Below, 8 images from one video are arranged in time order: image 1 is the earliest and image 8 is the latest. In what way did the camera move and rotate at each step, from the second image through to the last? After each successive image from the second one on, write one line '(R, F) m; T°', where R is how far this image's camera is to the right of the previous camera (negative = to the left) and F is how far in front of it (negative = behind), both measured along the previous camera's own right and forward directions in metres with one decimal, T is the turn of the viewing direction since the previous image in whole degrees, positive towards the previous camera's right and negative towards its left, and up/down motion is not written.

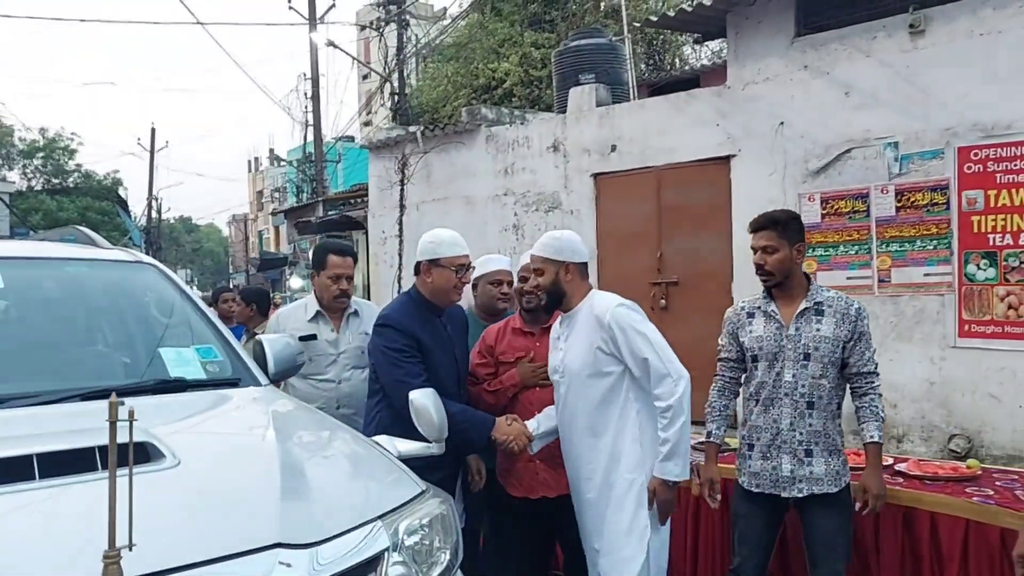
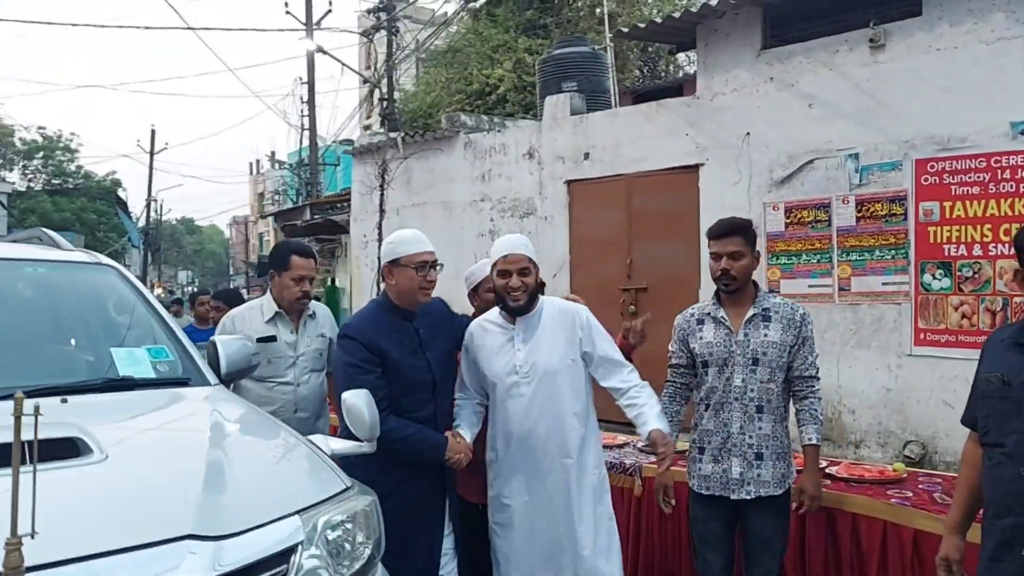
(+0.2, -0.1) m; 0°
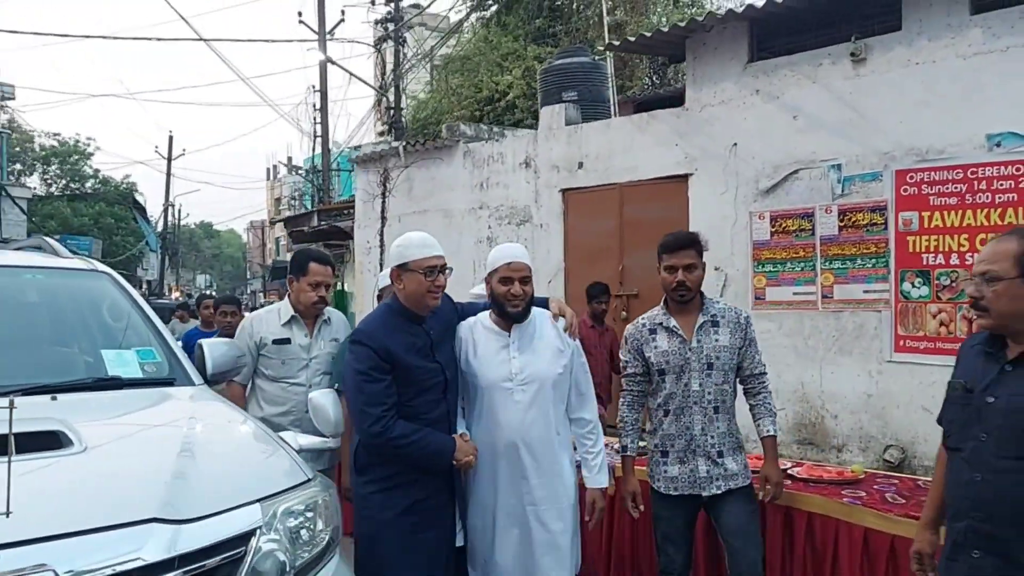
(+0.2, -0.2) m; -1°
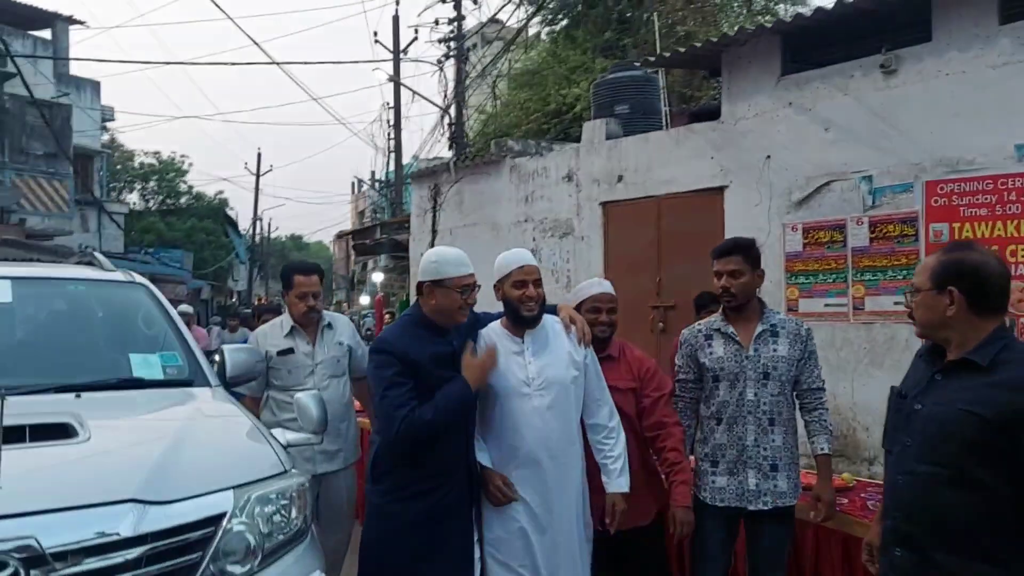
(+0.4, -0.2) m; -6°
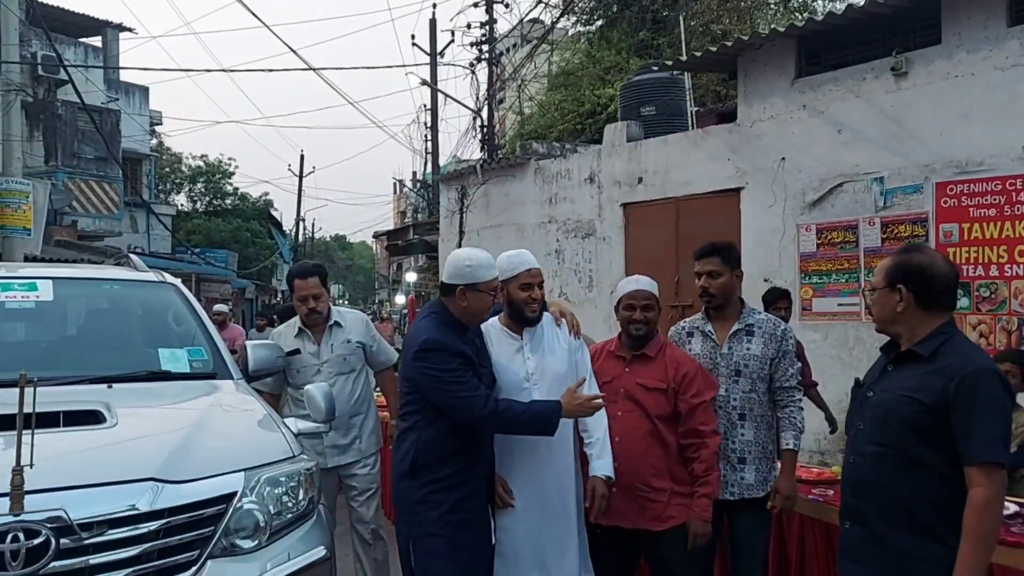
(+0.2, -0.2) m; -3°
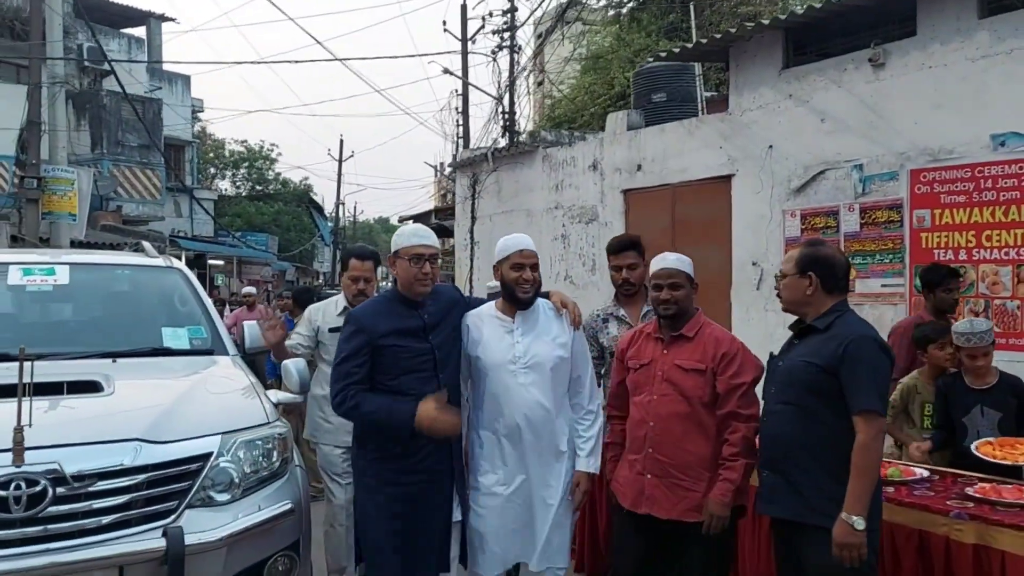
(+0.4, -0.4) m; -3°
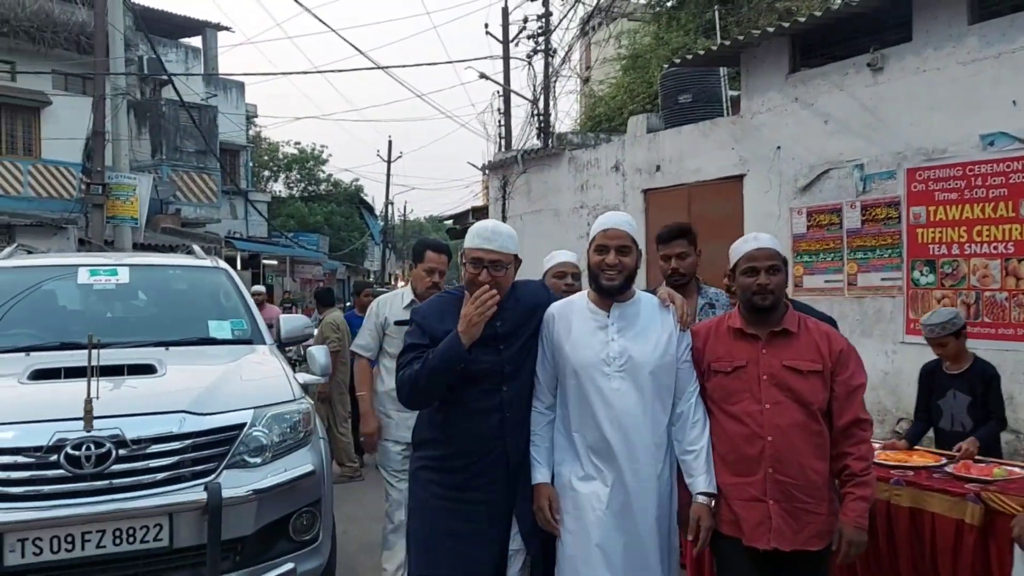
(+0.3, -0.5) m; -3°
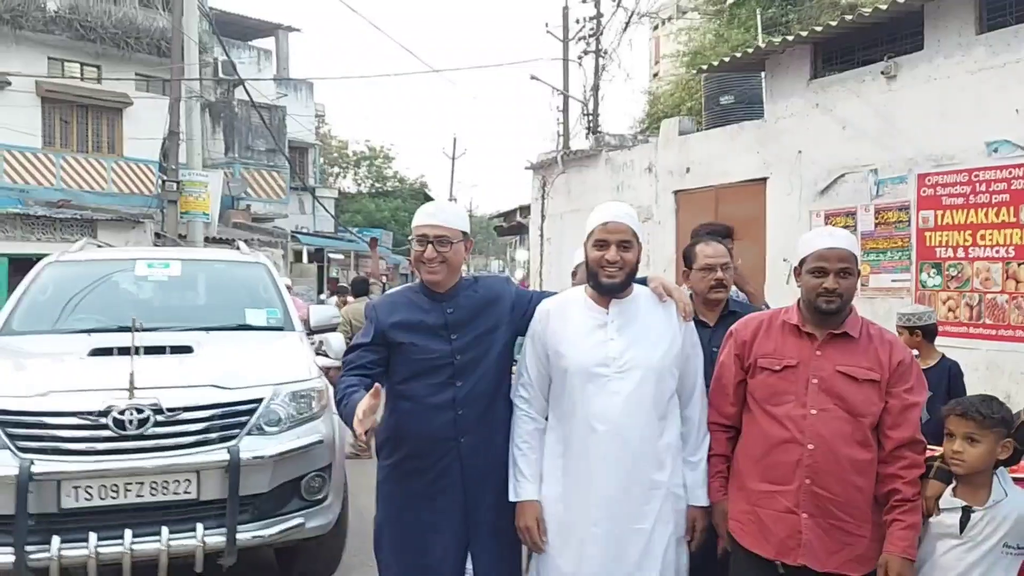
(+0.4, -0.4) m; -5°
